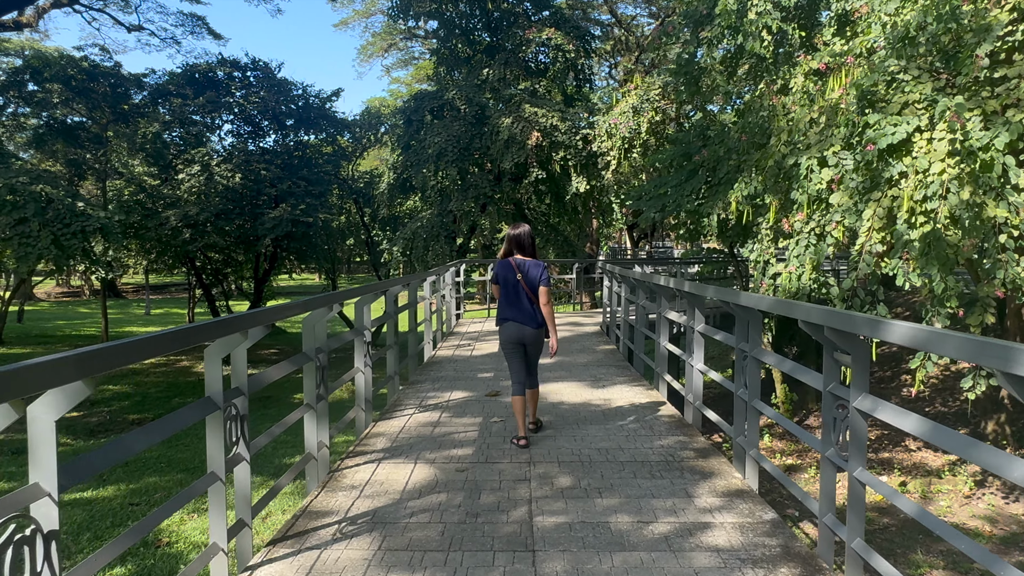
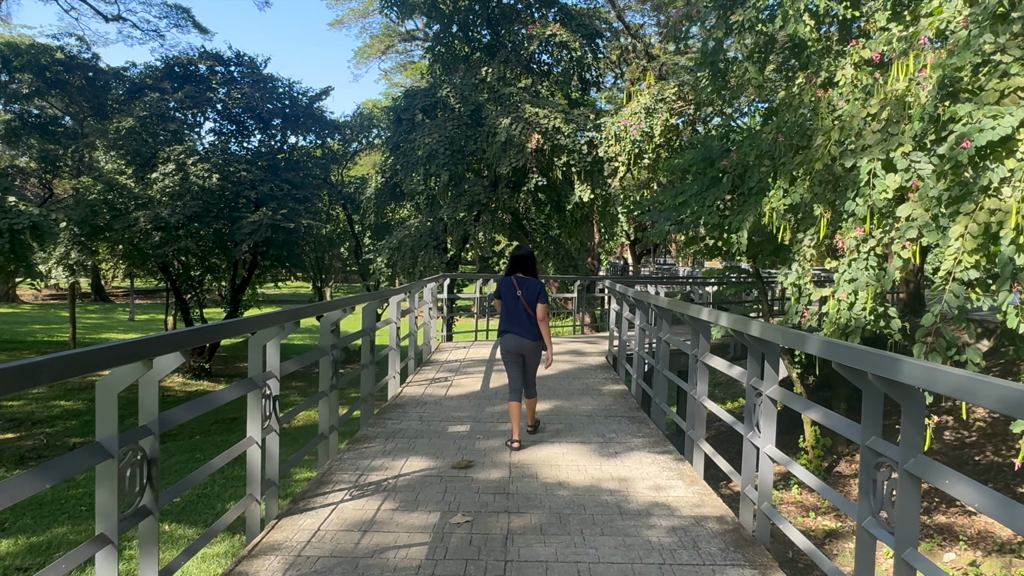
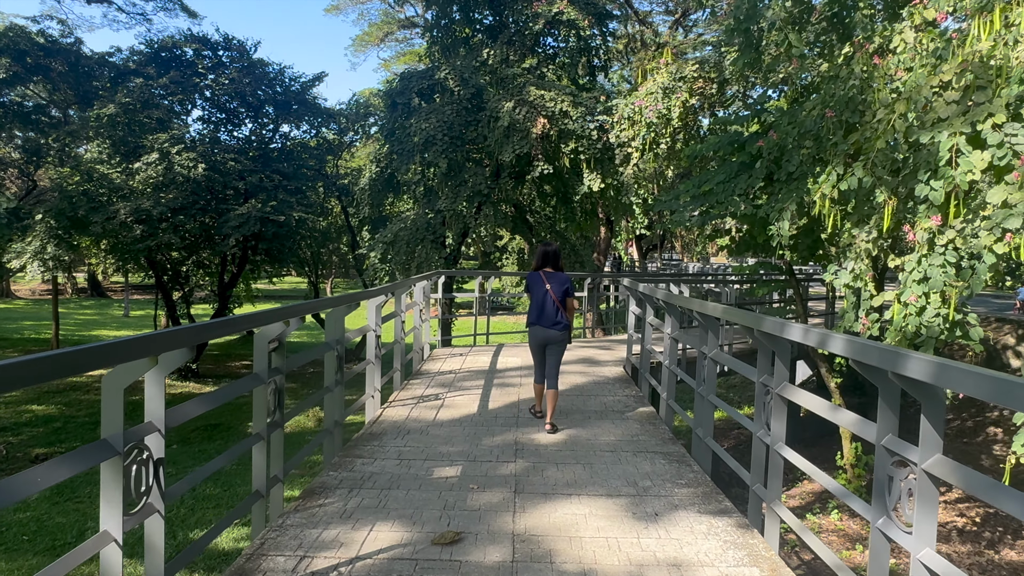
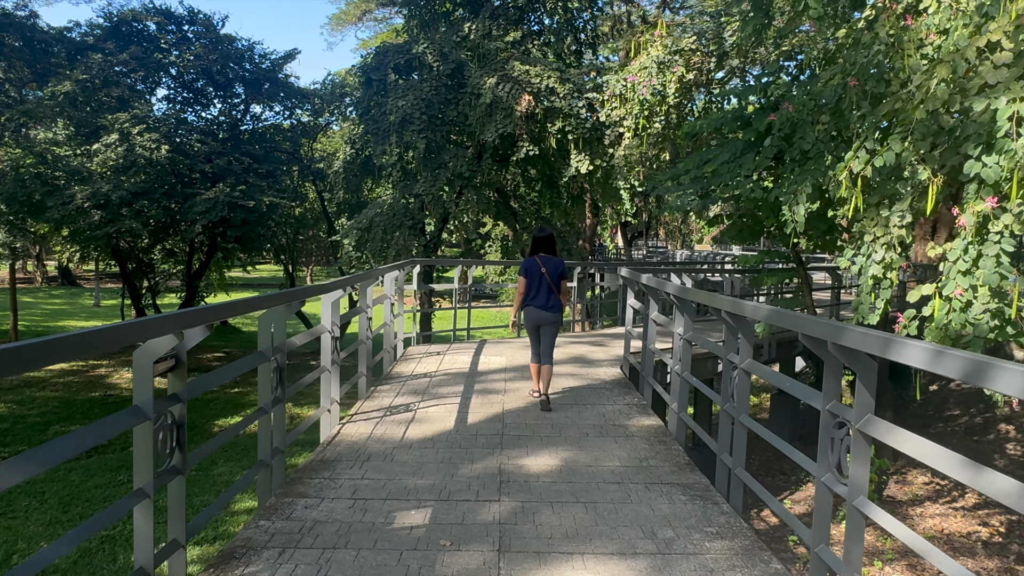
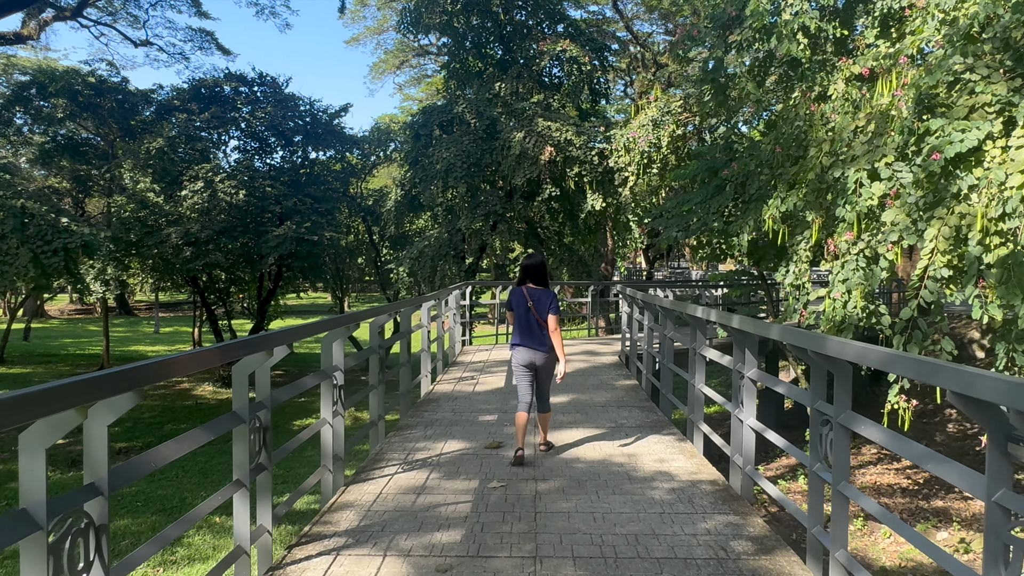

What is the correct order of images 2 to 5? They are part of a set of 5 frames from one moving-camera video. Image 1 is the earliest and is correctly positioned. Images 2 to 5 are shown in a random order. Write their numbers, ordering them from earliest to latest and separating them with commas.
5, 2, 3, 4
